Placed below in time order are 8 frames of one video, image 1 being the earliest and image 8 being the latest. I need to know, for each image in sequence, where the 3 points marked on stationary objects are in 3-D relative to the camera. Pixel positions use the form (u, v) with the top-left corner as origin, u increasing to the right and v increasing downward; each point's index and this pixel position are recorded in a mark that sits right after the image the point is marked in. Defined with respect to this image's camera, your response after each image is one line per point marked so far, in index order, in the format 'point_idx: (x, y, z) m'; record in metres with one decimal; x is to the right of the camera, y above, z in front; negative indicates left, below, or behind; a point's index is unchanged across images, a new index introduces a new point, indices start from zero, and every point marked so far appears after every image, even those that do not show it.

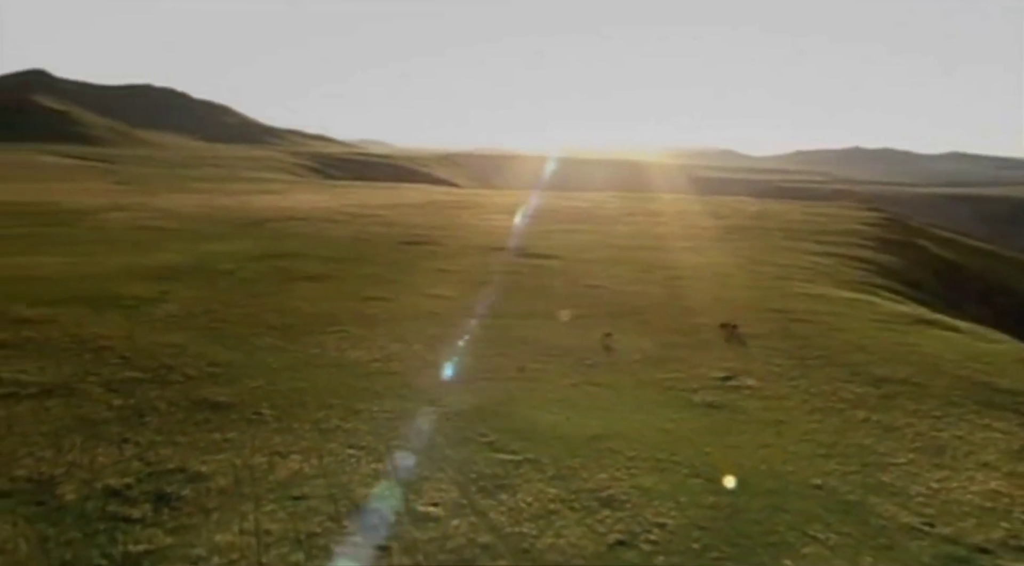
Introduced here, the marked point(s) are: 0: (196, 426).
0: (-6.5, -2.9, +15.9) m
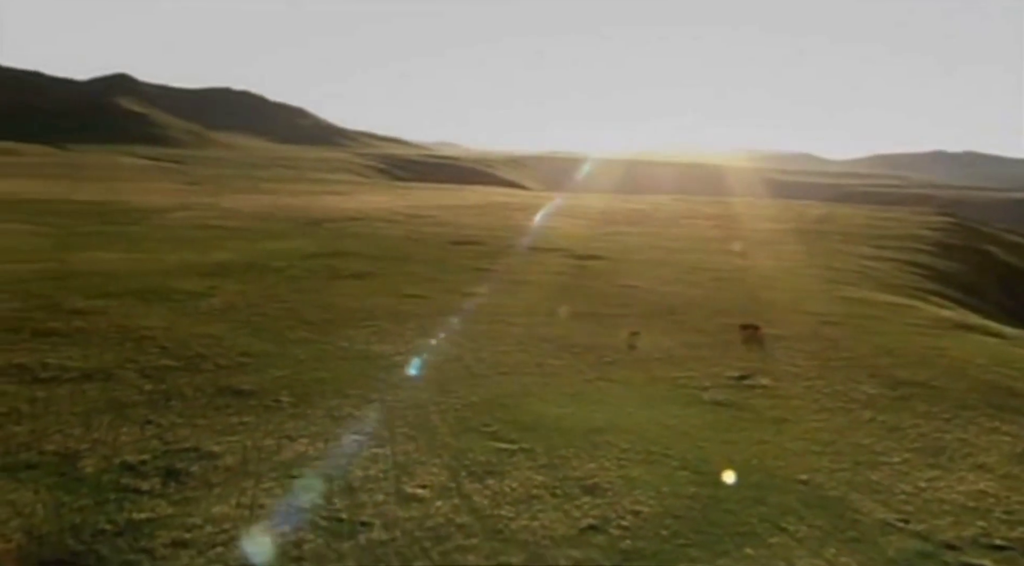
0: (-6.4, -2.8, +16.9) m
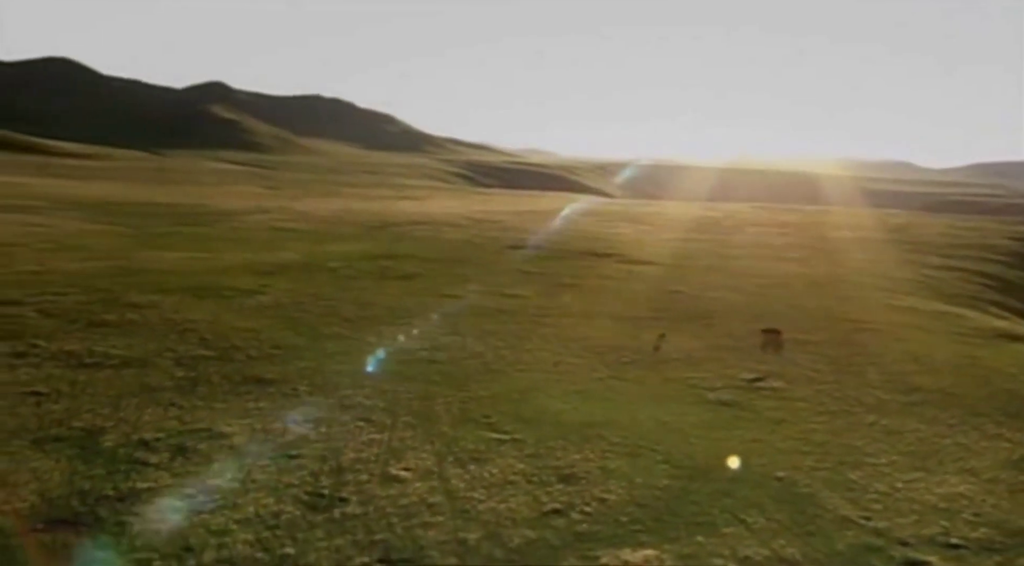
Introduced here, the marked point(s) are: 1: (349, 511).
0: (-6.3, -2.6, +18.0) m
1: (-2.4, -3.3, +11.3) m
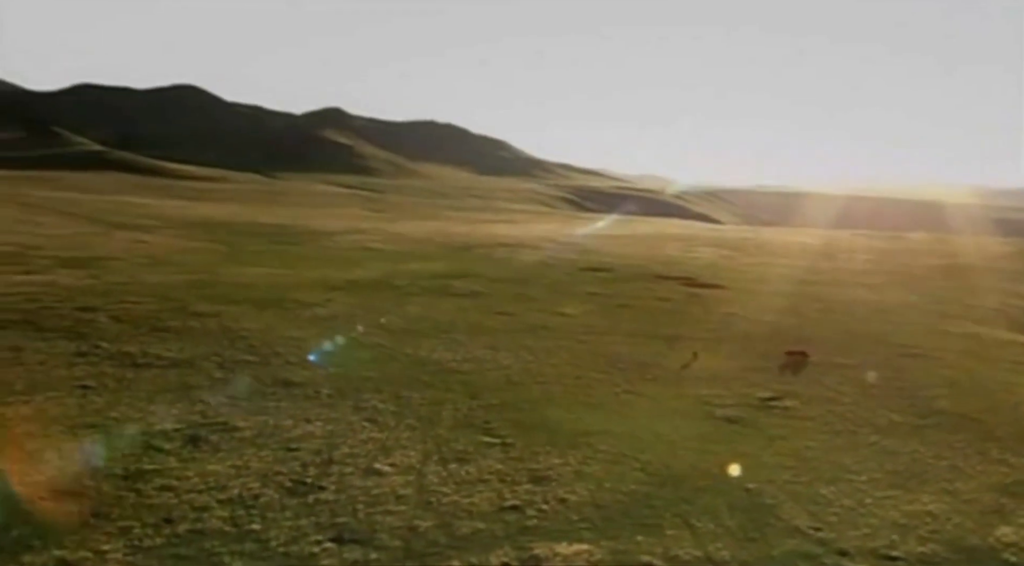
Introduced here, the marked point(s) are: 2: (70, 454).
0: (-6.2, -2.8, +19.3) m
1: (-3.0, -3.4, +12.2) m
2: (-7.9, -3.1, +13.8) m
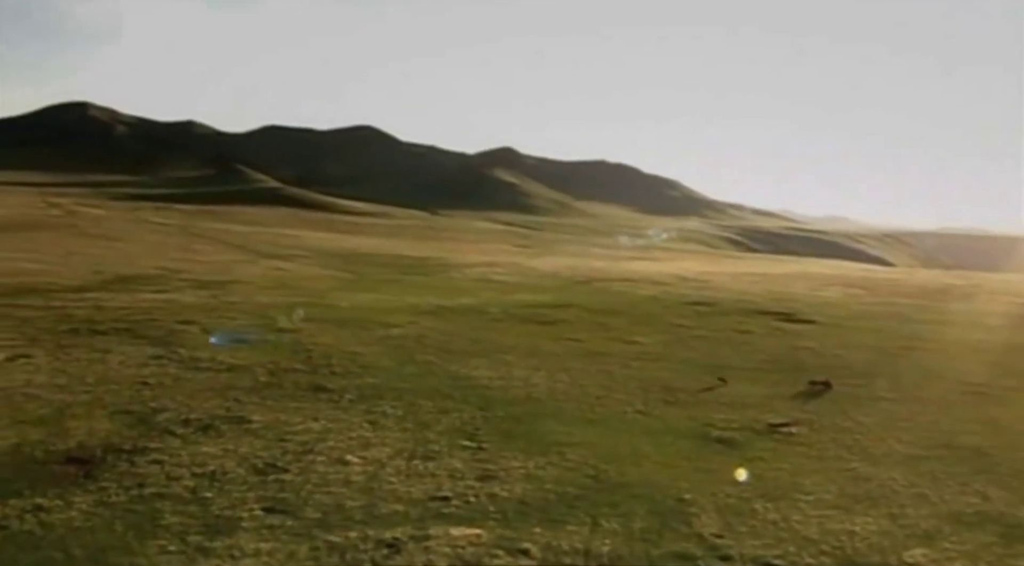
0: (-6.1, -3.2, +21.3) m
1: (-4.1, -3.5, +13.8) m
2: (-8.6, -3.1, +16.1) m
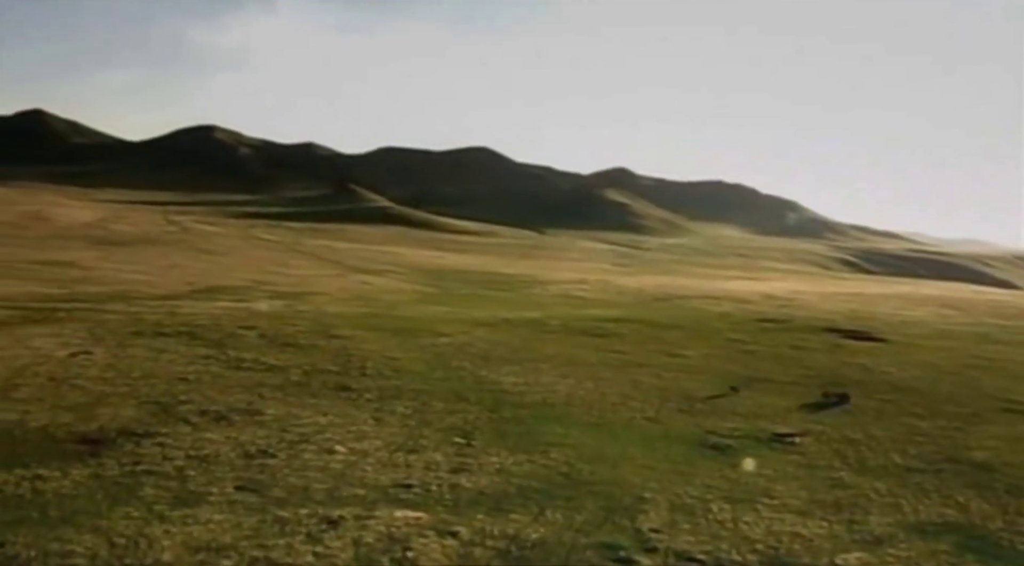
0: (-5.8, -3.3, +22.5) m
1: (-4.7, -3.4, +14.8) m
2: (-8.9, -3.1, +17.7) m
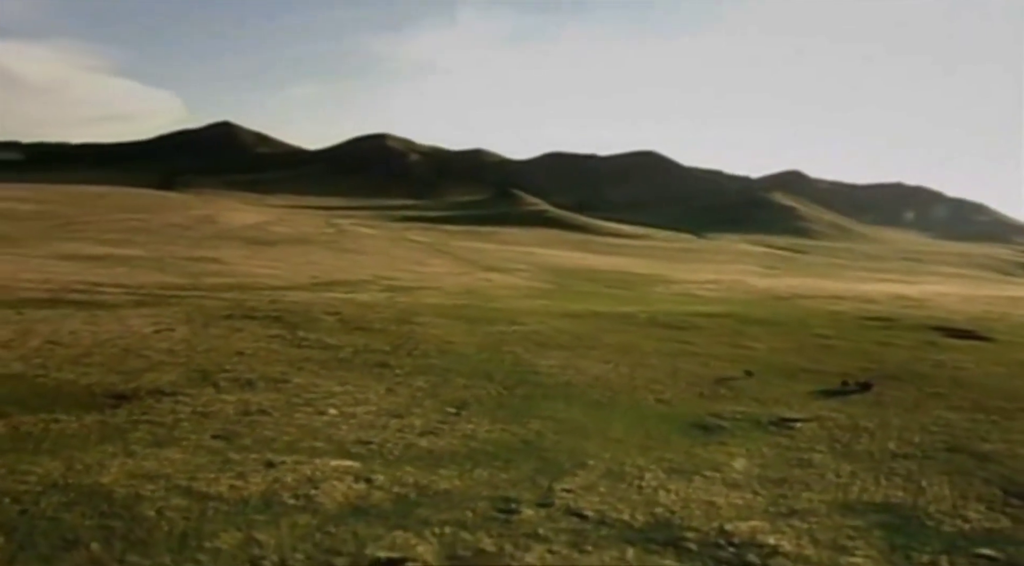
0: (-5.1, -2.7, +24.2) m
1: (-5.4, -2.9, +16.4) m
2: (-9.1, -2.5, +20.0) m
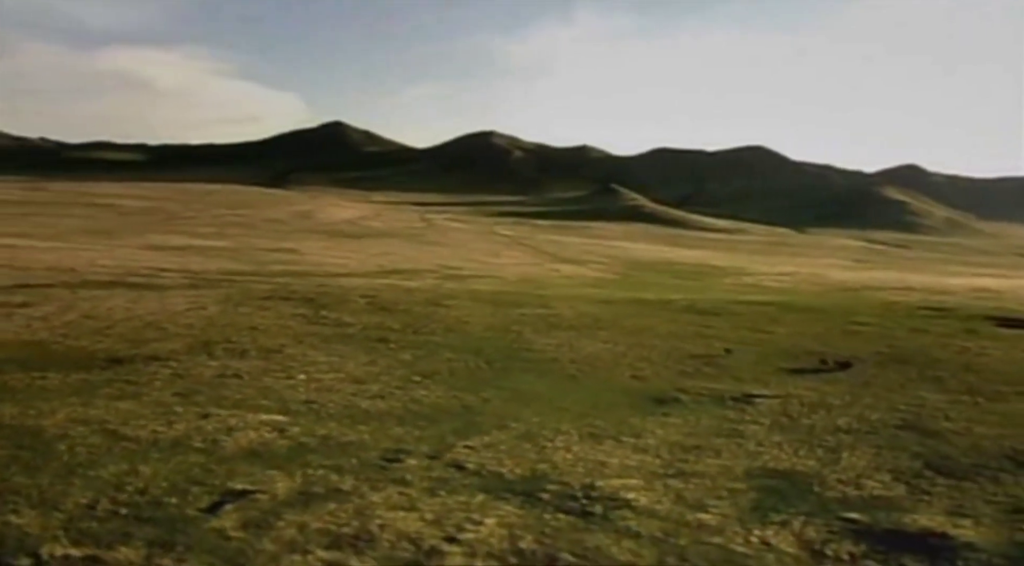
0: (-5.4, -2.0, +25.4) m
1: (-6.5, -2.3, +17.7) m
2: (-9.8, -1.8, +21.6) m
